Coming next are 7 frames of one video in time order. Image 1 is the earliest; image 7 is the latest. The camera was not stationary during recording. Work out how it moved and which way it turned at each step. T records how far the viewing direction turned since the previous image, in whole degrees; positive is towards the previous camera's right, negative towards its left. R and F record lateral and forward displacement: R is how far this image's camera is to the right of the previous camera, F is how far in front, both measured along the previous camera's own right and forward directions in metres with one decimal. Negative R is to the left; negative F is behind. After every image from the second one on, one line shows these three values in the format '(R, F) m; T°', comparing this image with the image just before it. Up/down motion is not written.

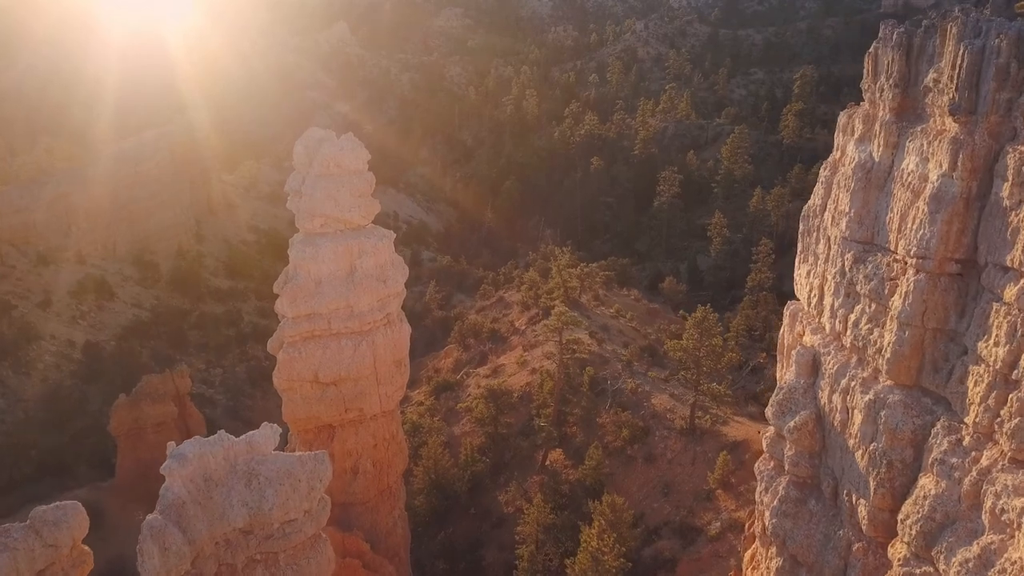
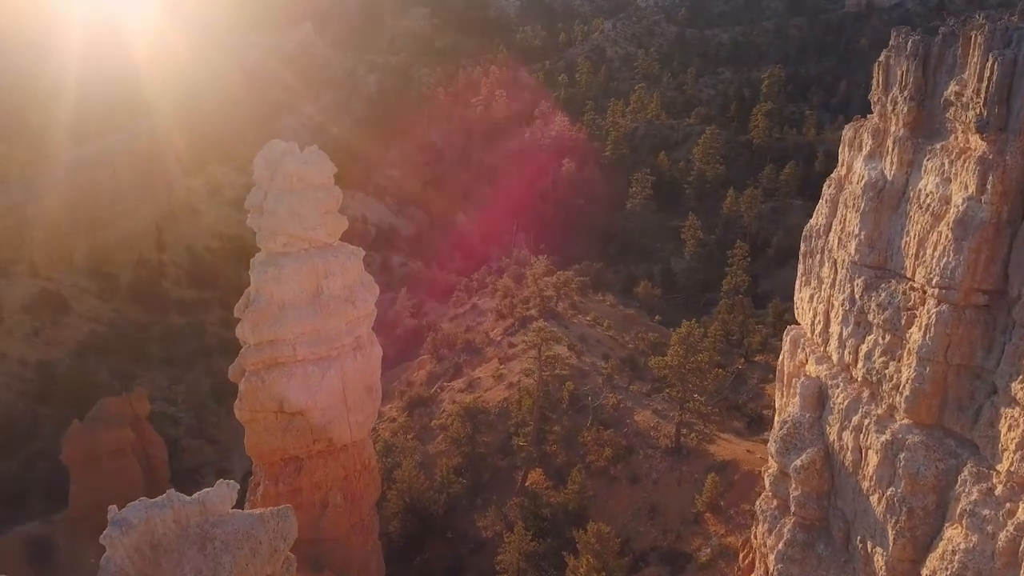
(-0.1, +0.9) m; +2°
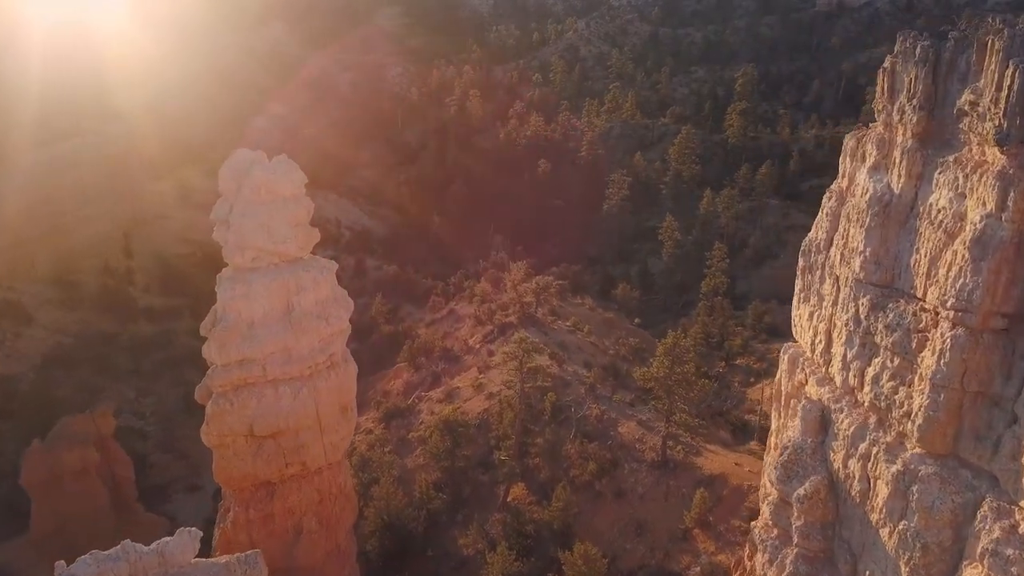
(-0.1, +0.6) m; +2°
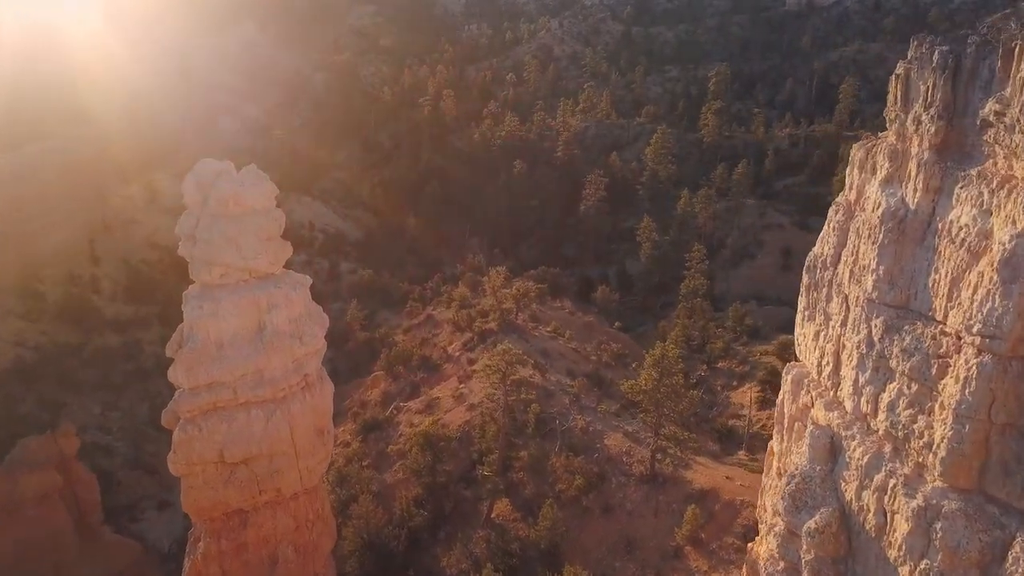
(-0.1, +0.6) m; +2°
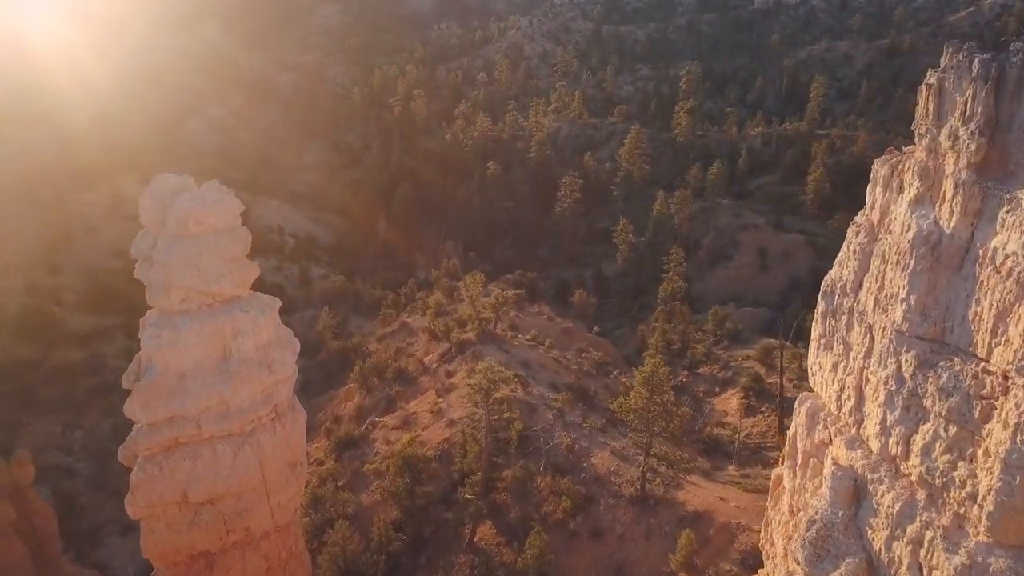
(-0.2, +0.9) m; +2°
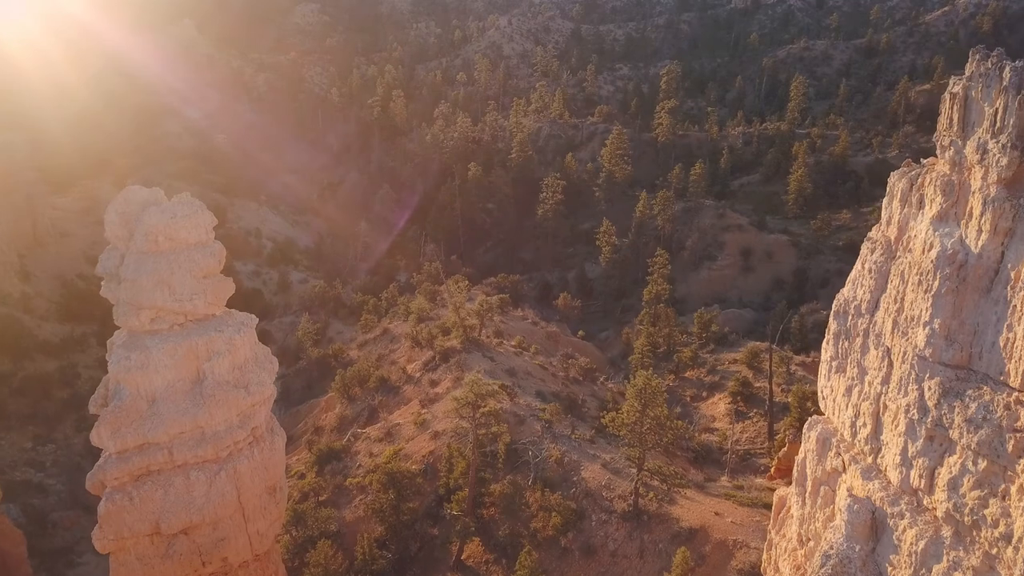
(-0.1, +0.6) m; +1°
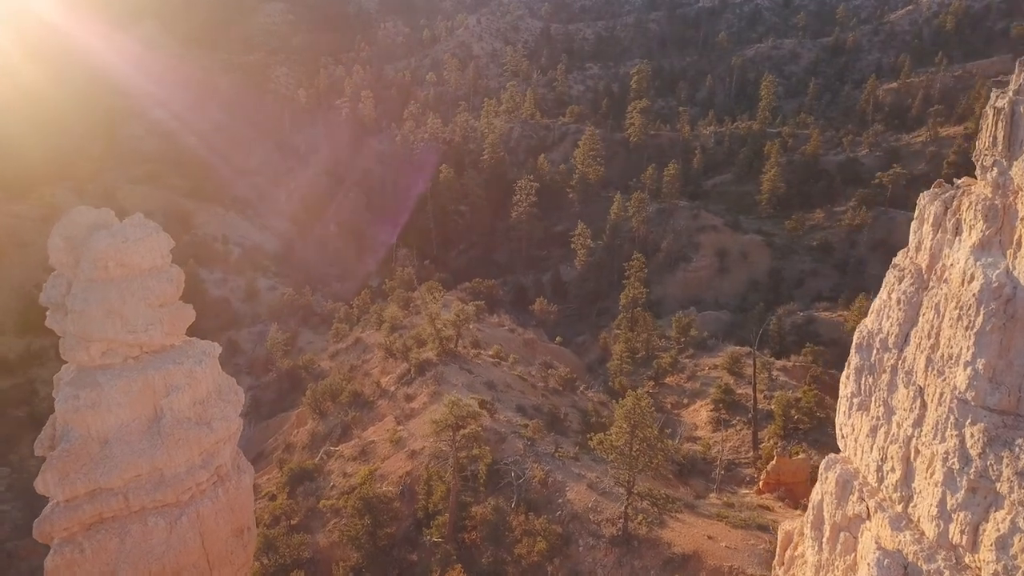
(-0.2, +0.8) m; +2°
